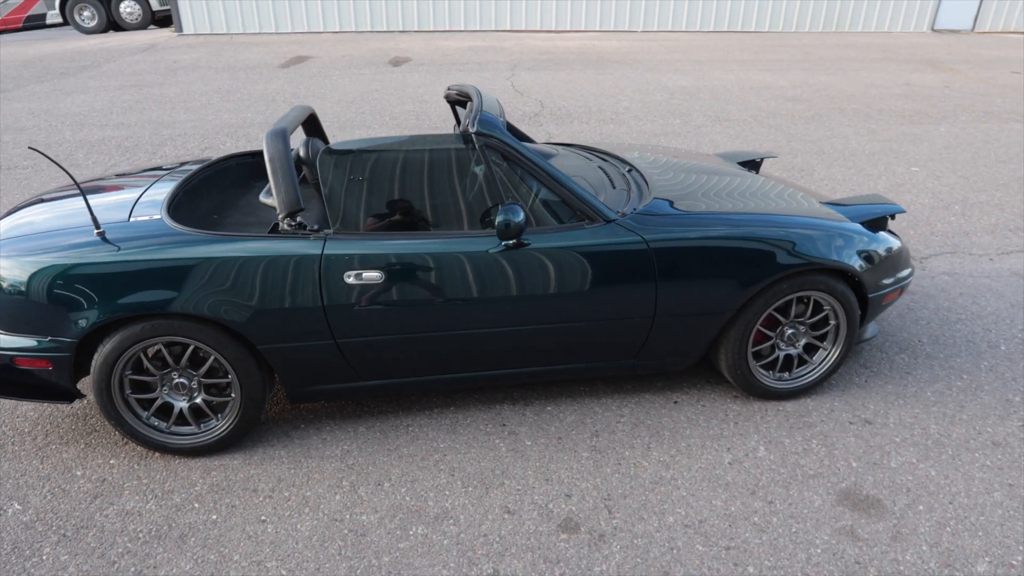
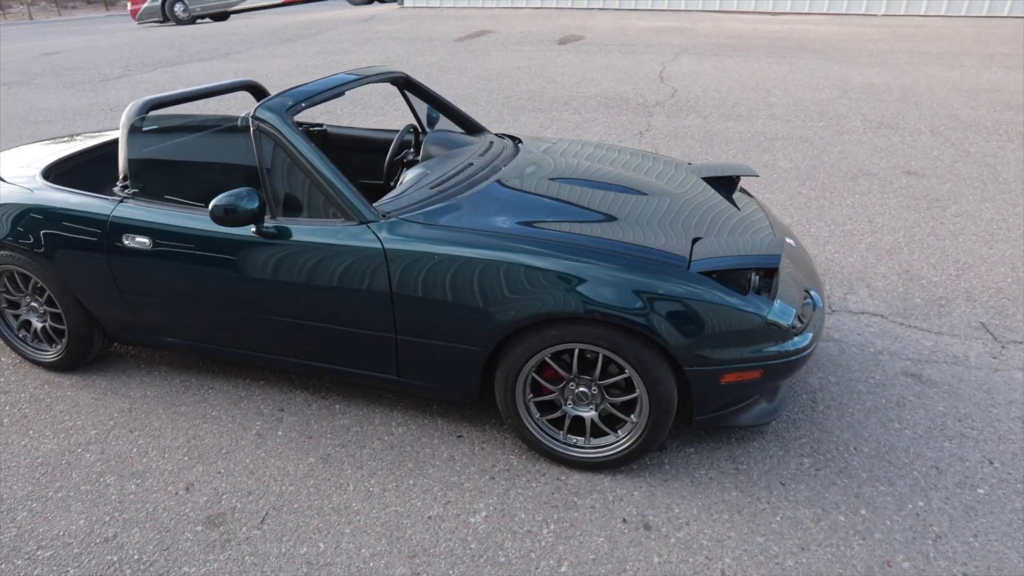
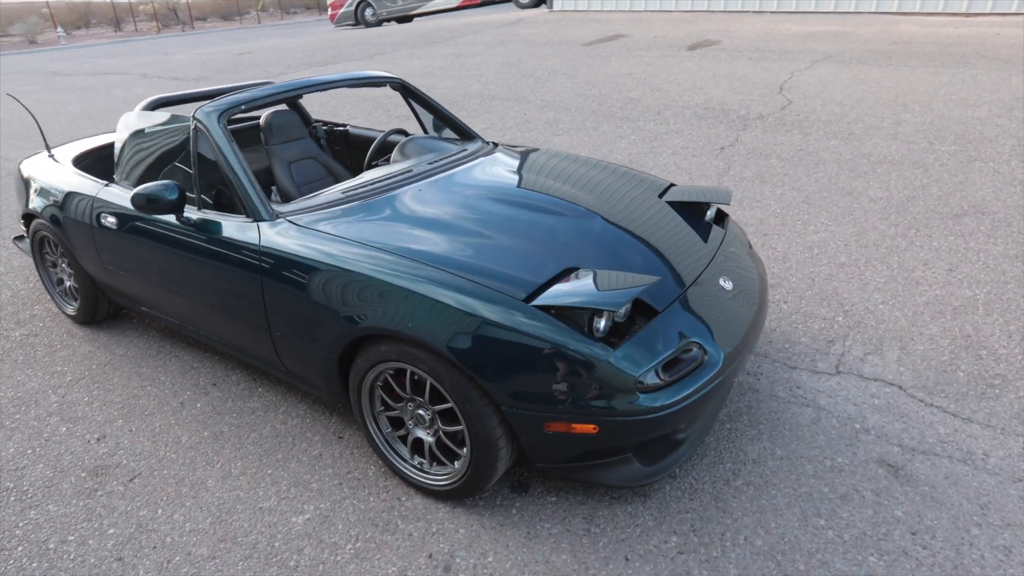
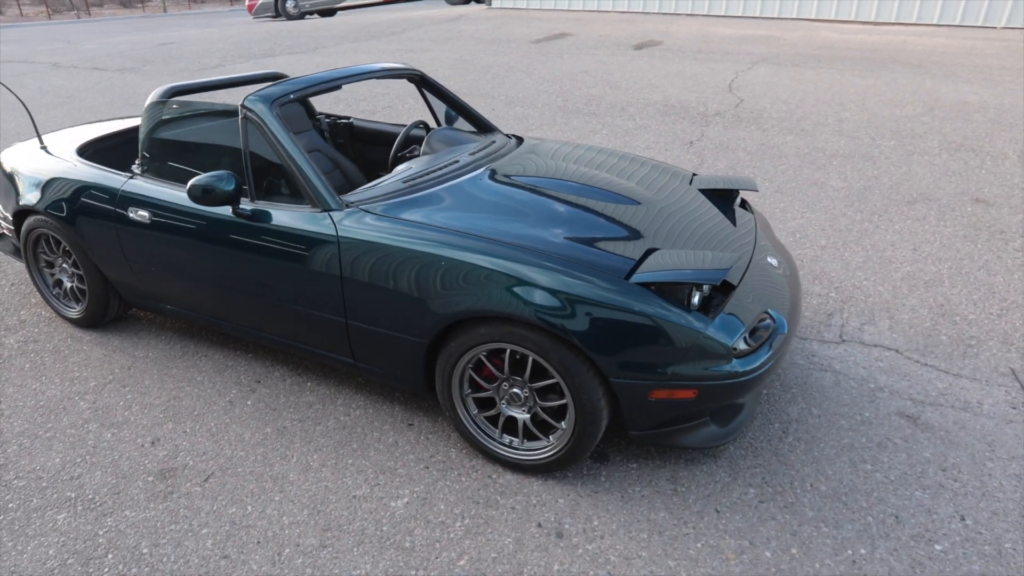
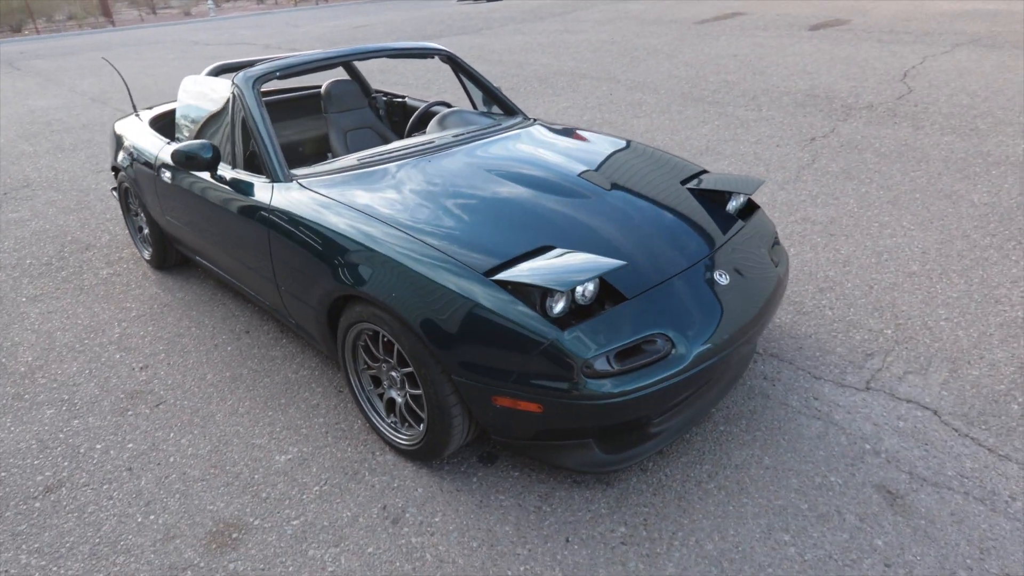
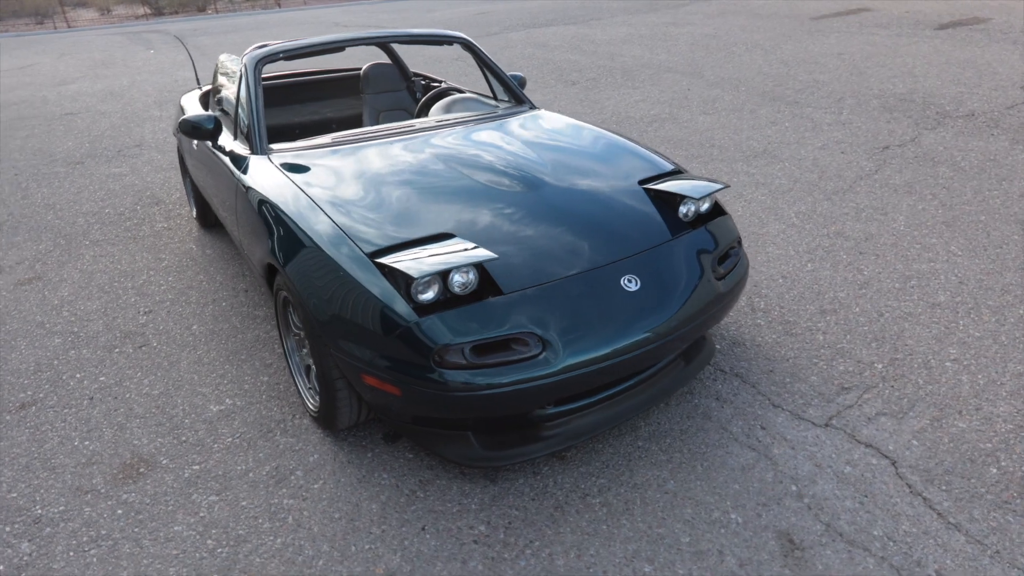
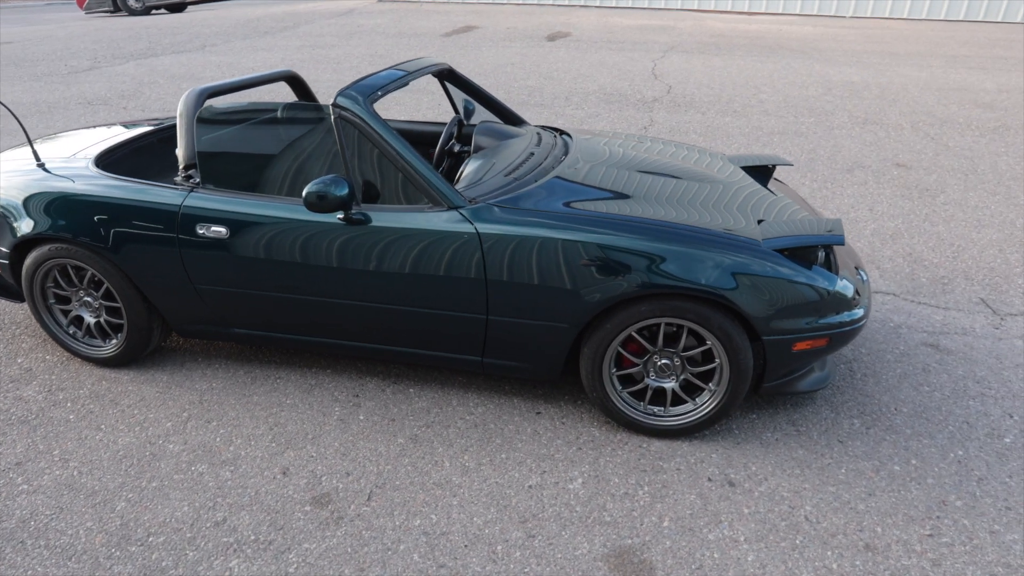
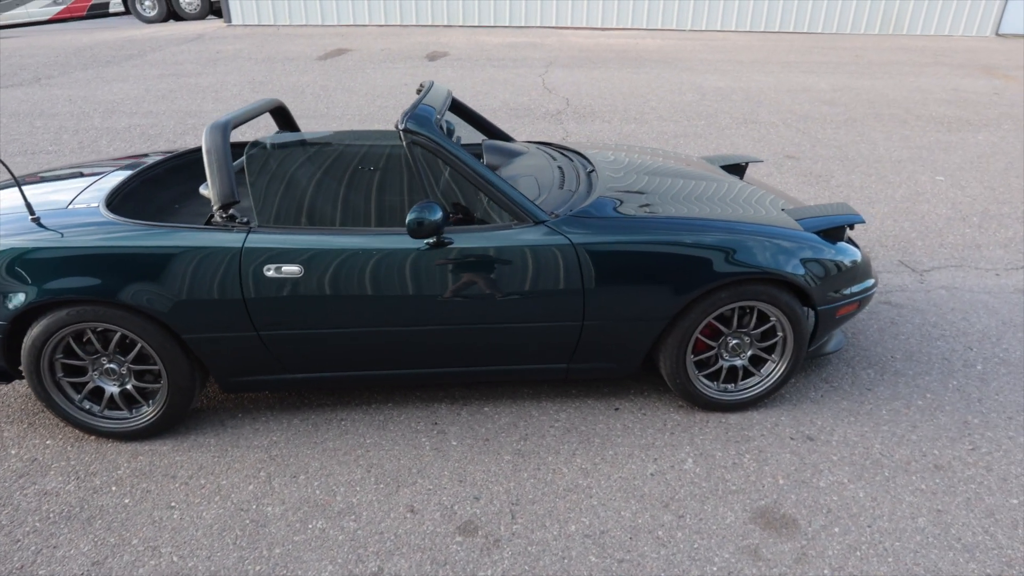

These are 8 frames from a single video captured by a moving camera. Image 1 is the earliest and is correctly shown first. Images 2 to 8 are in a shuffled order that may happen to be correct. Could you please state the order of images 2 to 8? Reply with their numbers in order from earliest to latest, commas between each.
8, 7, 2, 4, 3, 5, 6
